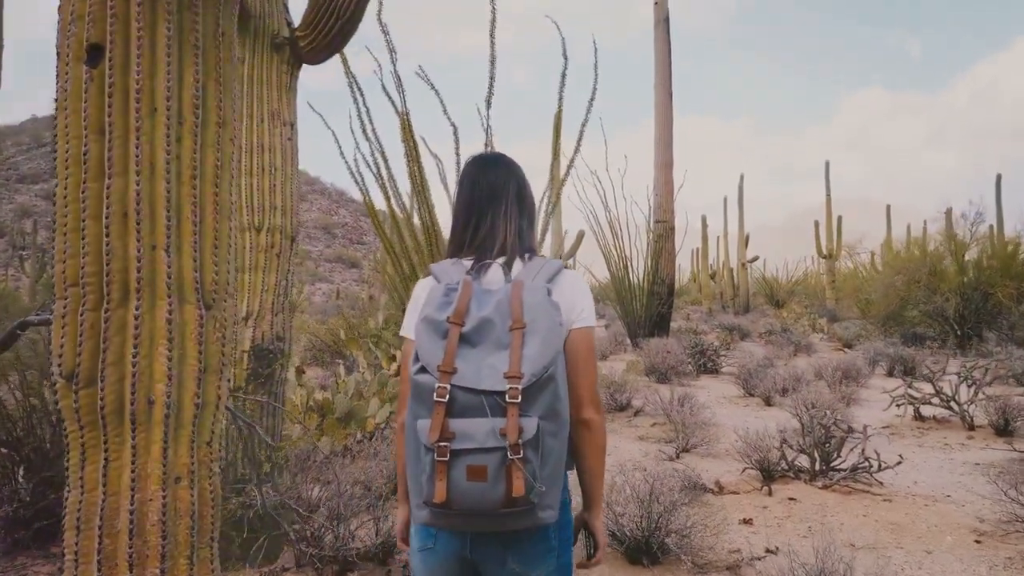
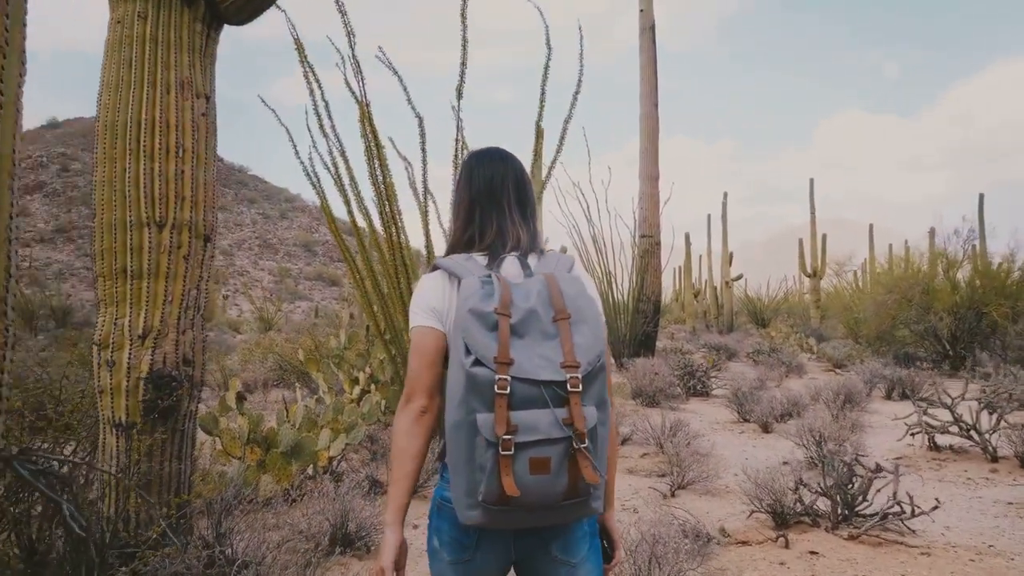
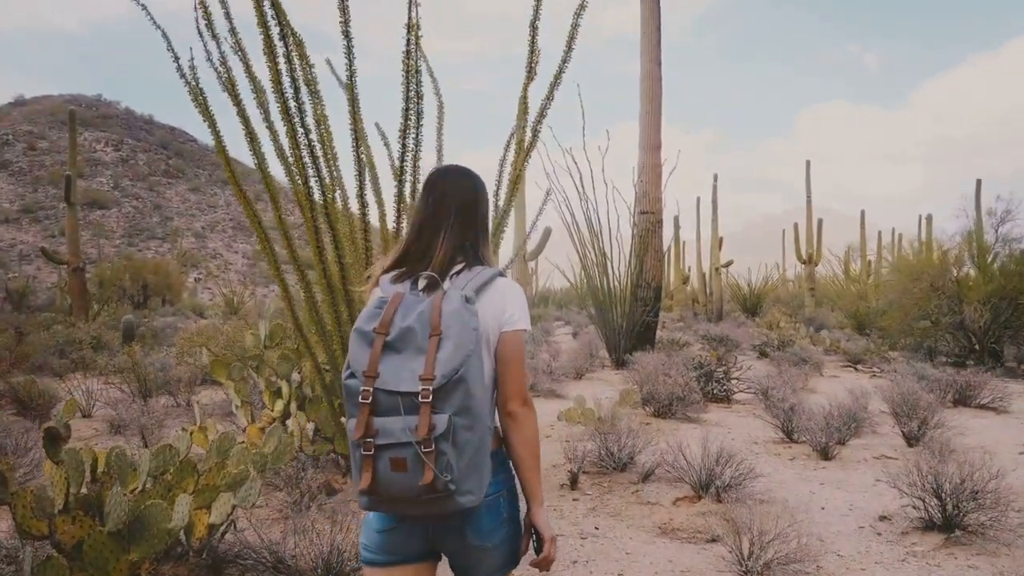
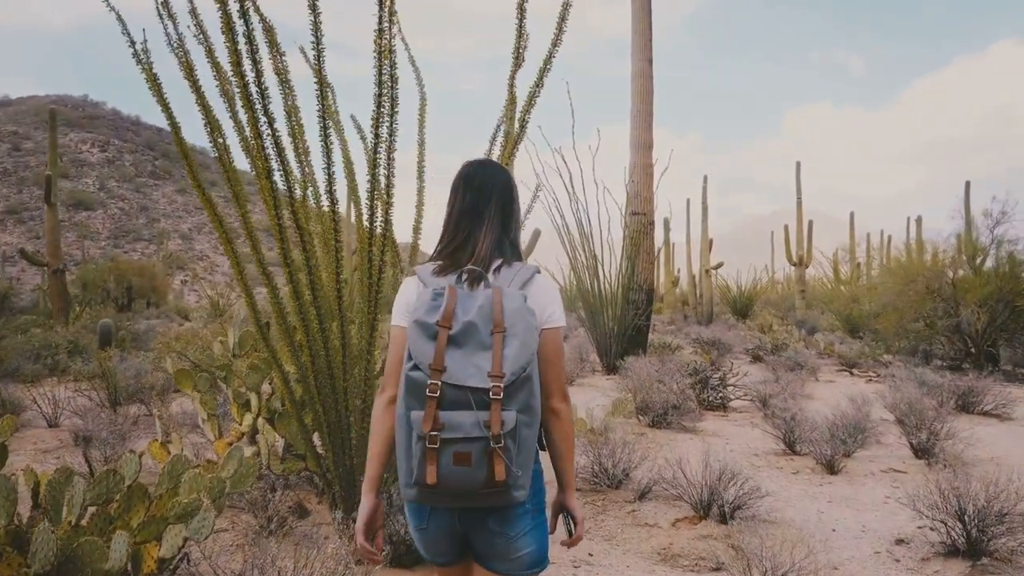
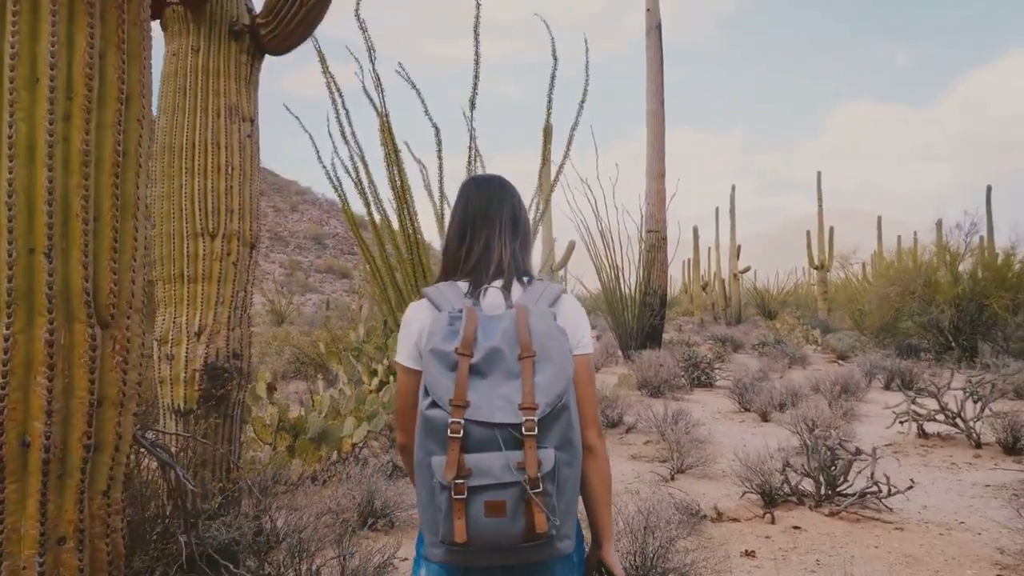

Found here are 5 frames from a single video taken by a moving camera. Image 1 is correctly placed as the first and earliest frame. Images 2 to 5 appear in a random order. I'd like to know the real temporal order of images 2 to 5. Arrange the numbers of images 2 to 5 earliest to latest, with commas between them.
5, 2, 3, 4
